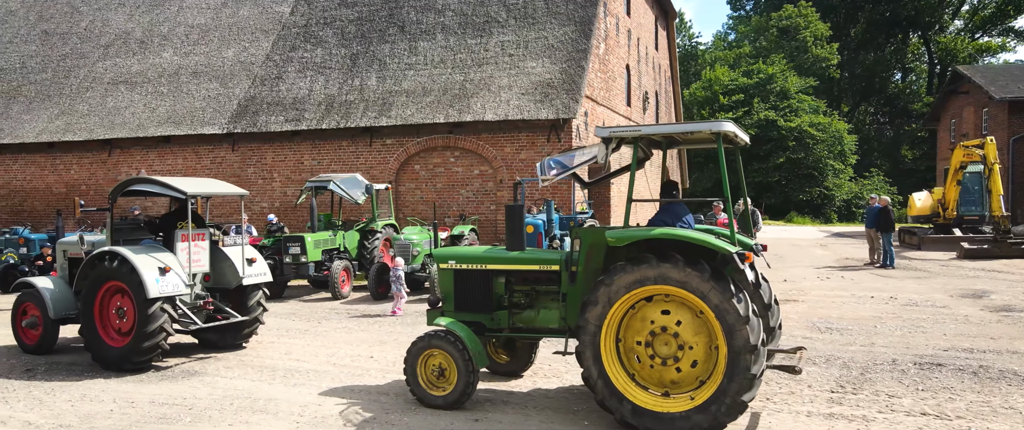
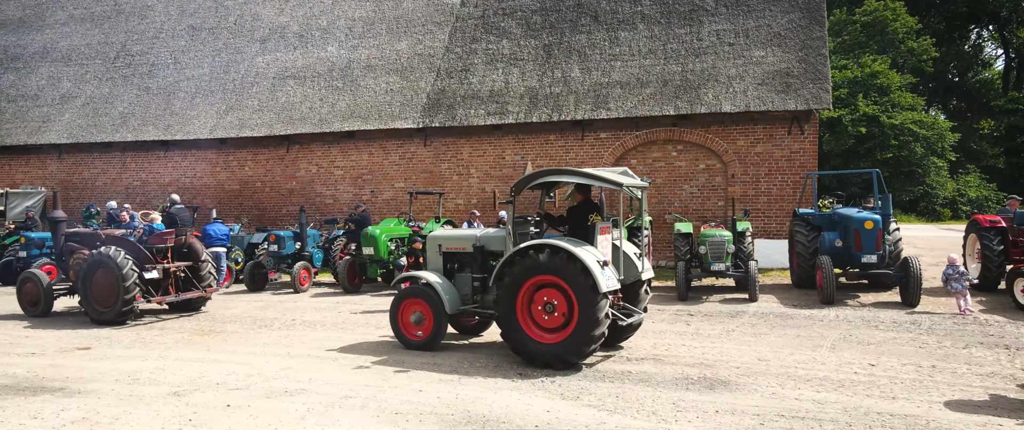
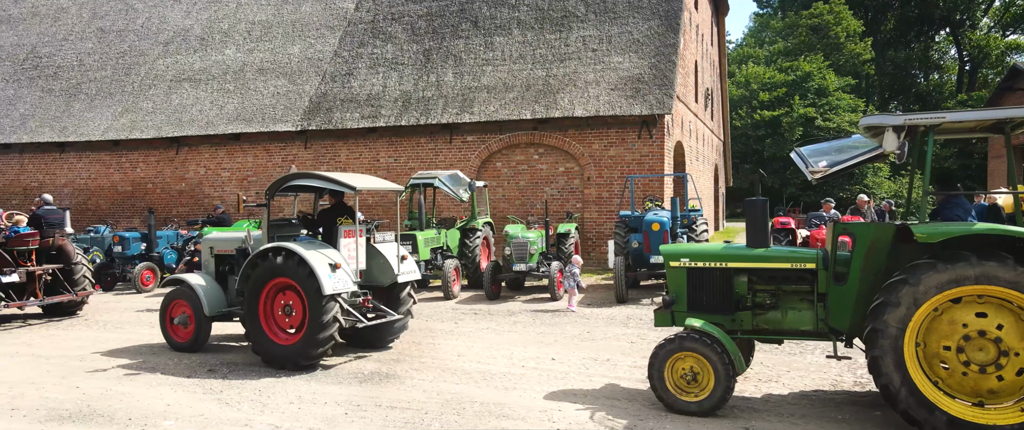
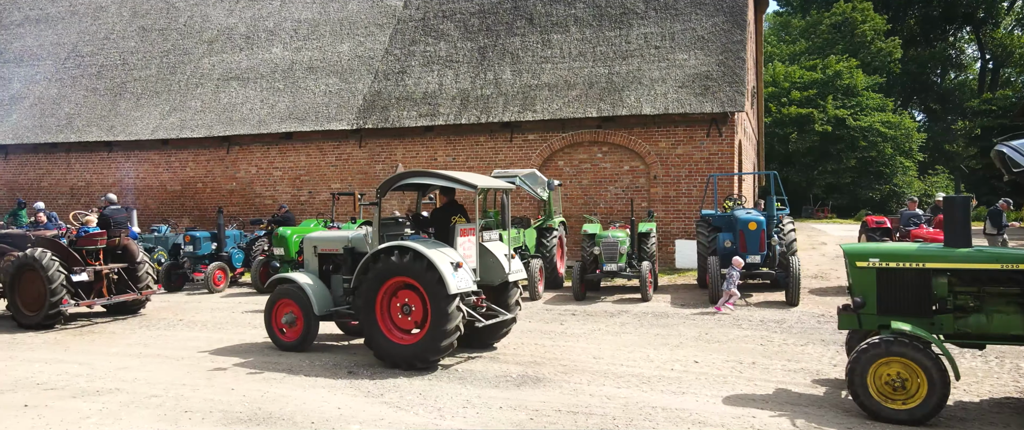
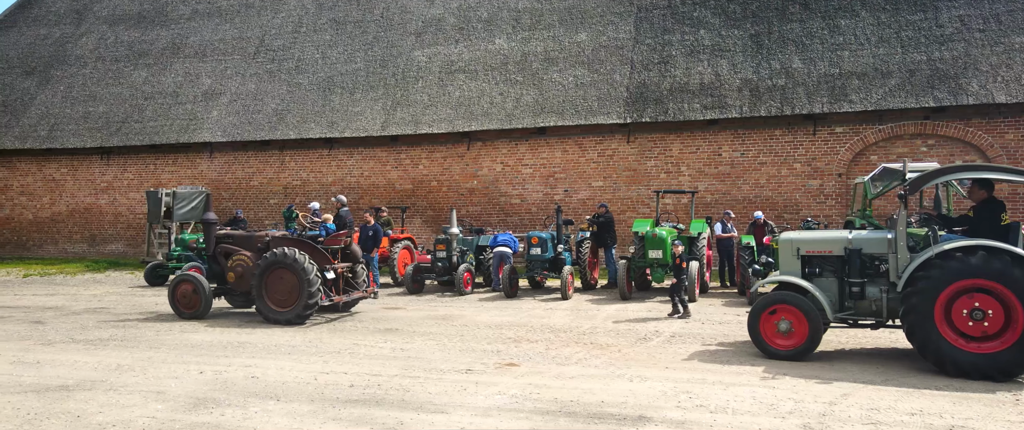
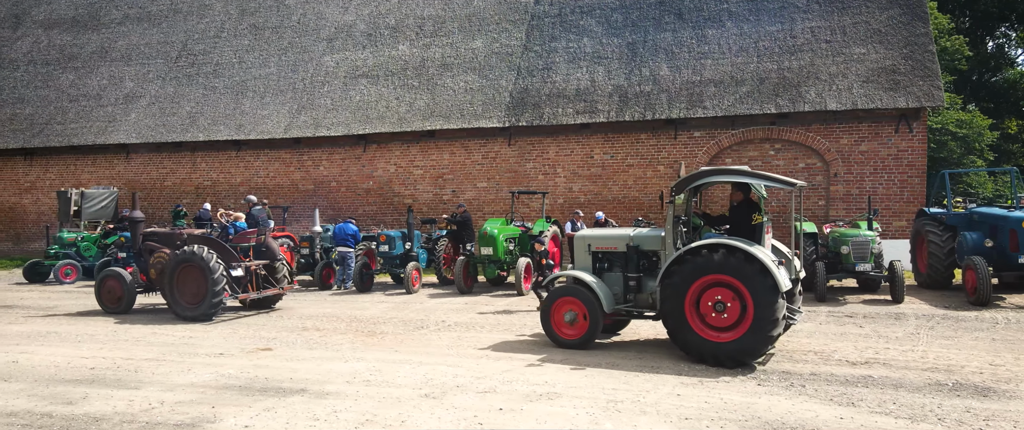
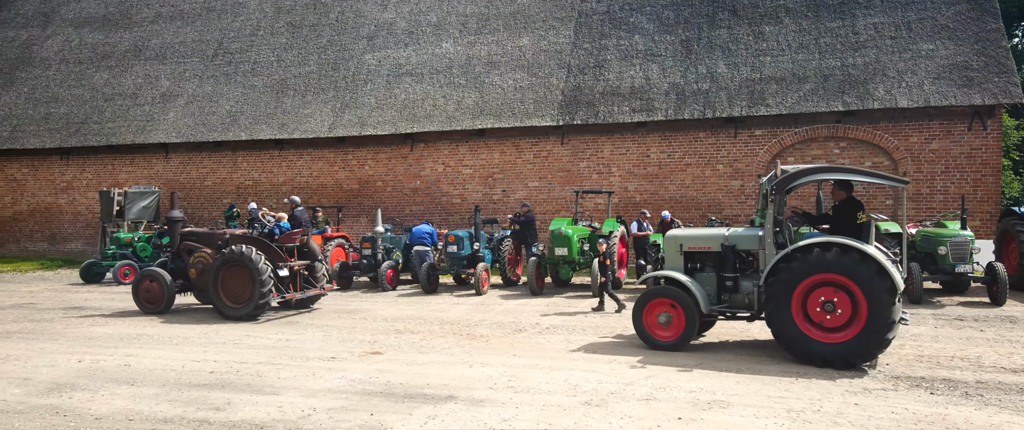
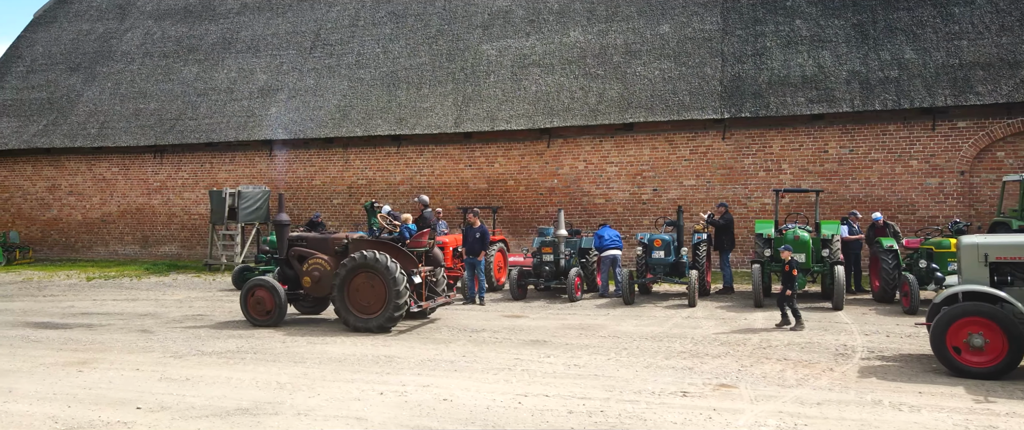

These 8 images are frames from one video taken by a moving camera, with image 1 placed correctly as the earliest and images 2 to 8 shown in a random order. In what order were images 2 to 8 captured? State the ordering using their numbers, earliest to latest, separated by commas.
3, 4, 2, 6, 7, 5, 8
